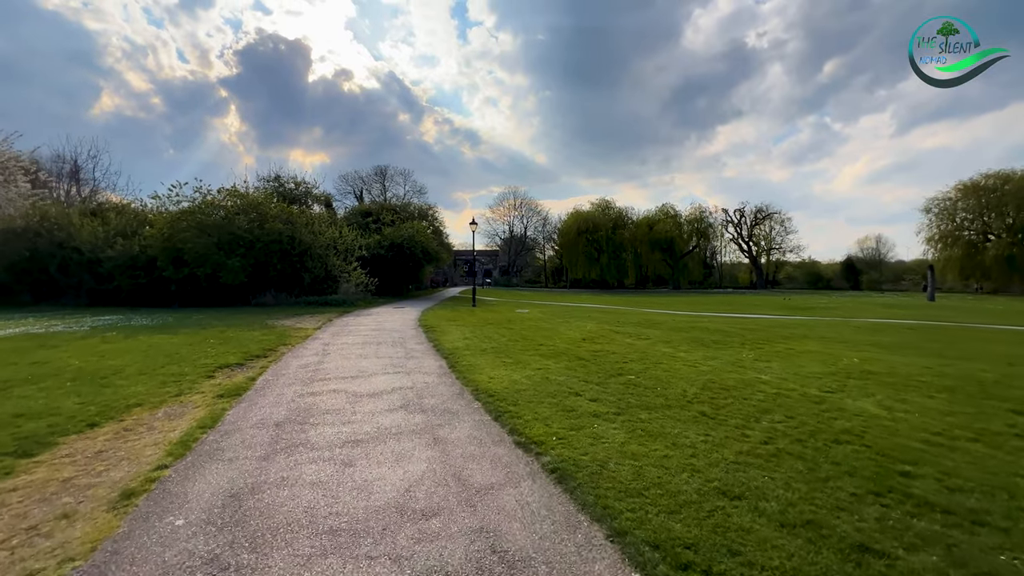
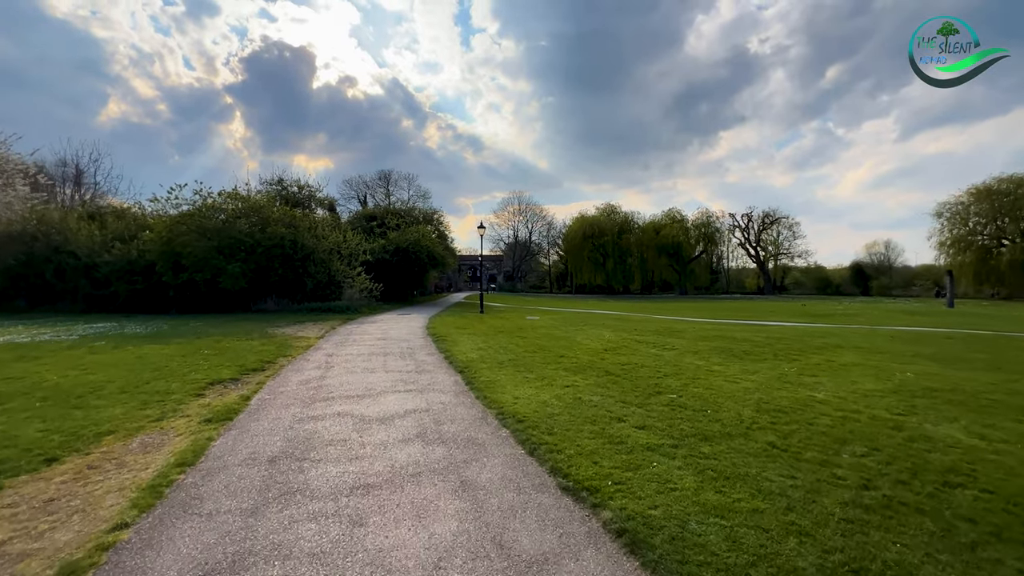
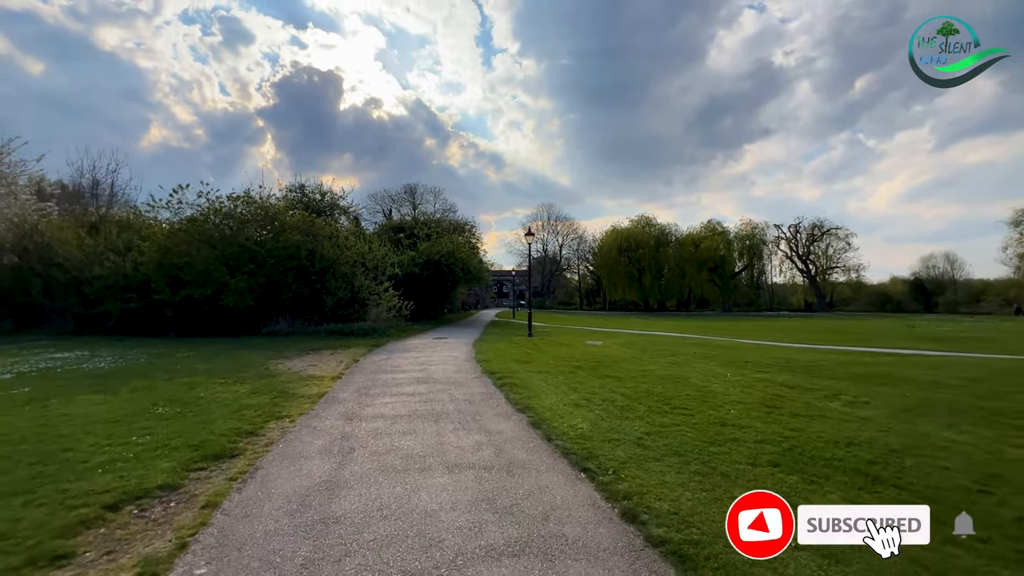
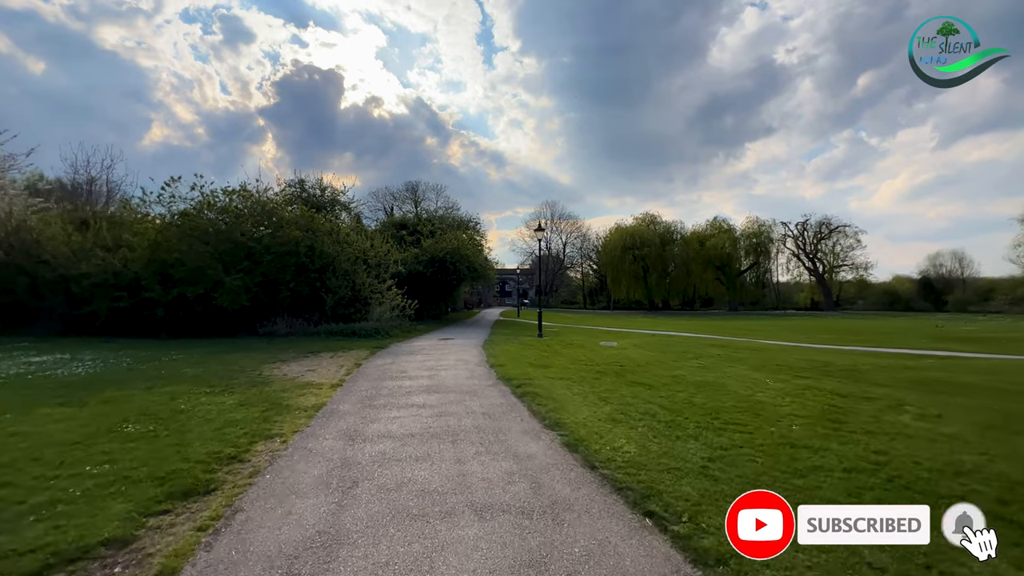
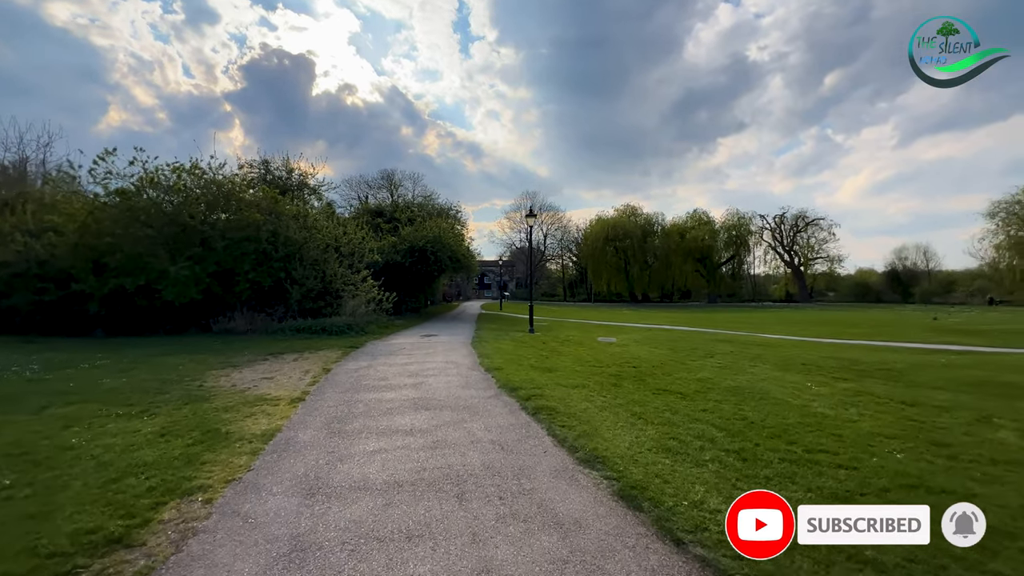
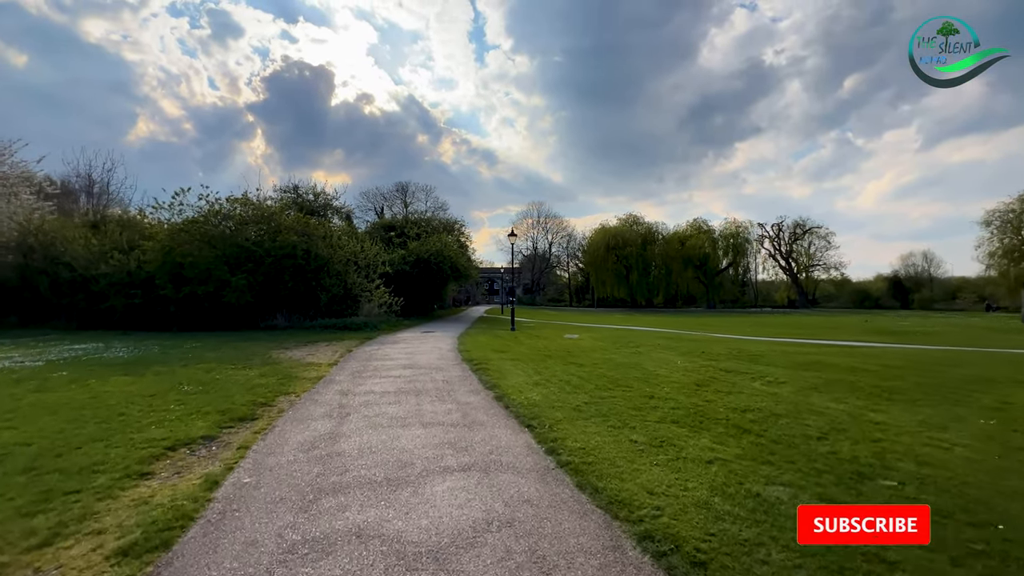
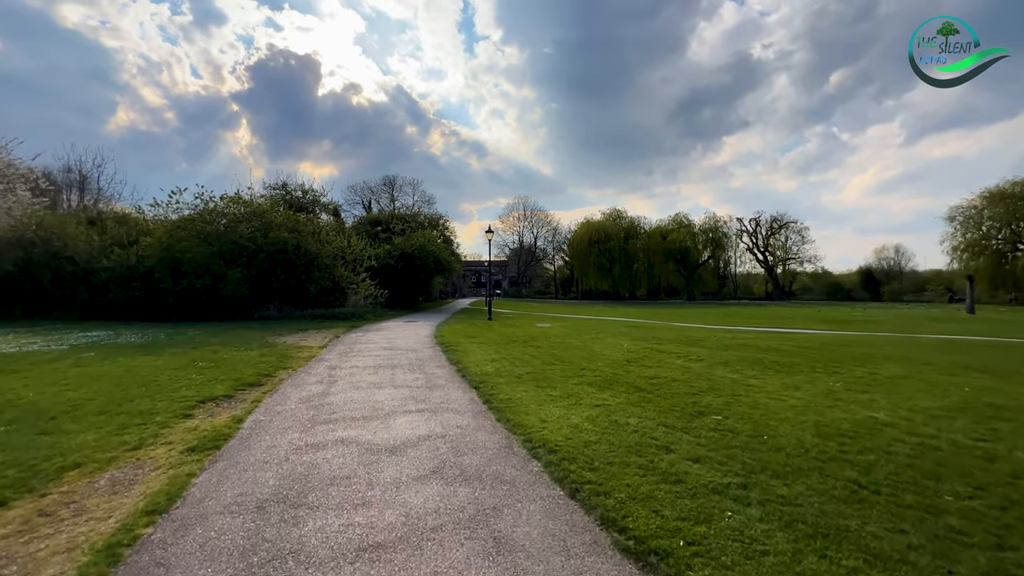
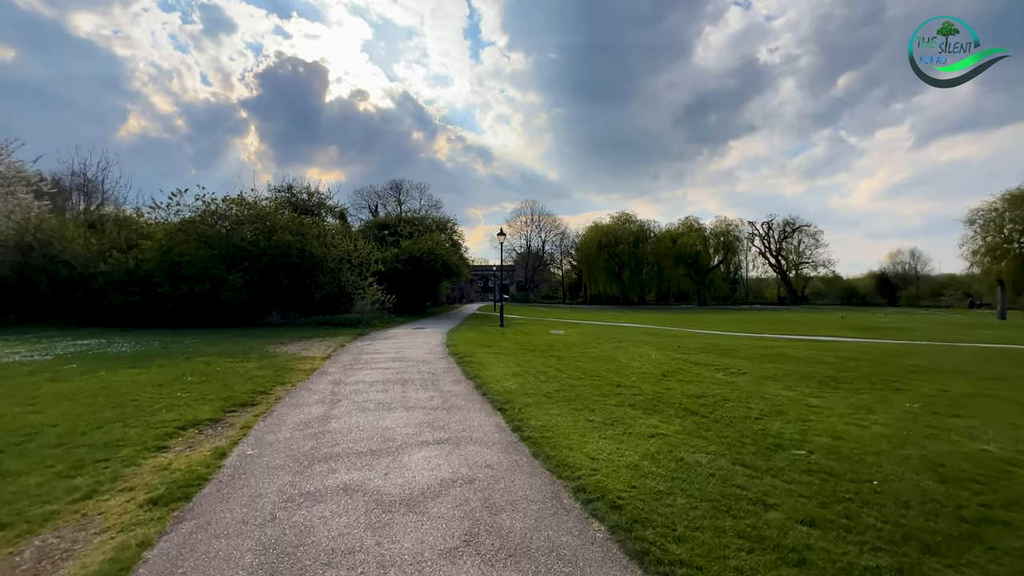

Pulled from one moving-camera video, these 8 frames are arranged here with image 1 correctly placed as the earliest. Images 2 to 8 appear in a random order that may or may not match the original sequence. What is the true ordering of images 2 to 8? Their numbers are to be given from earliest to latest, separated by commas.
2, 7, 8, 6, 3, 4, 5
